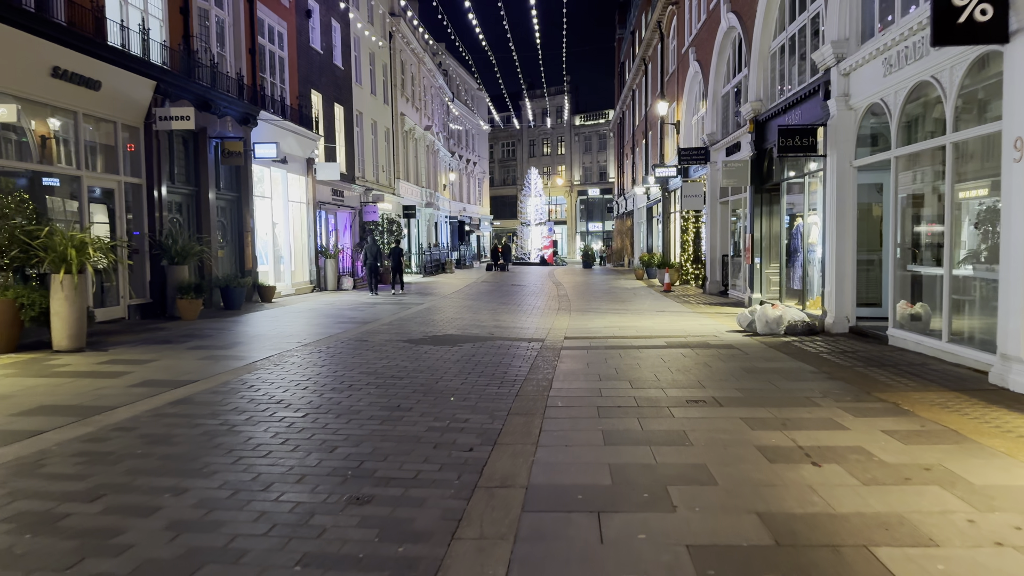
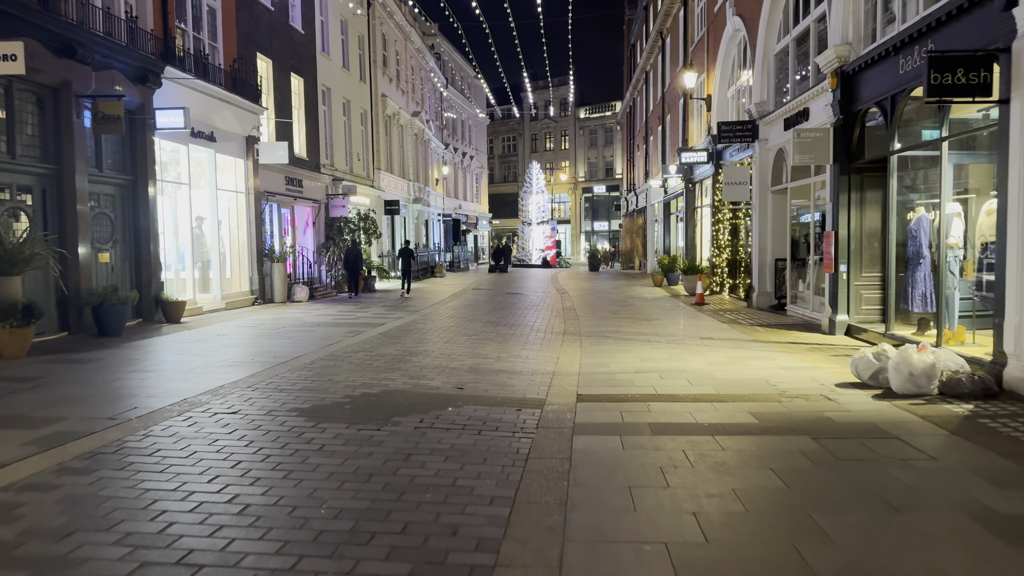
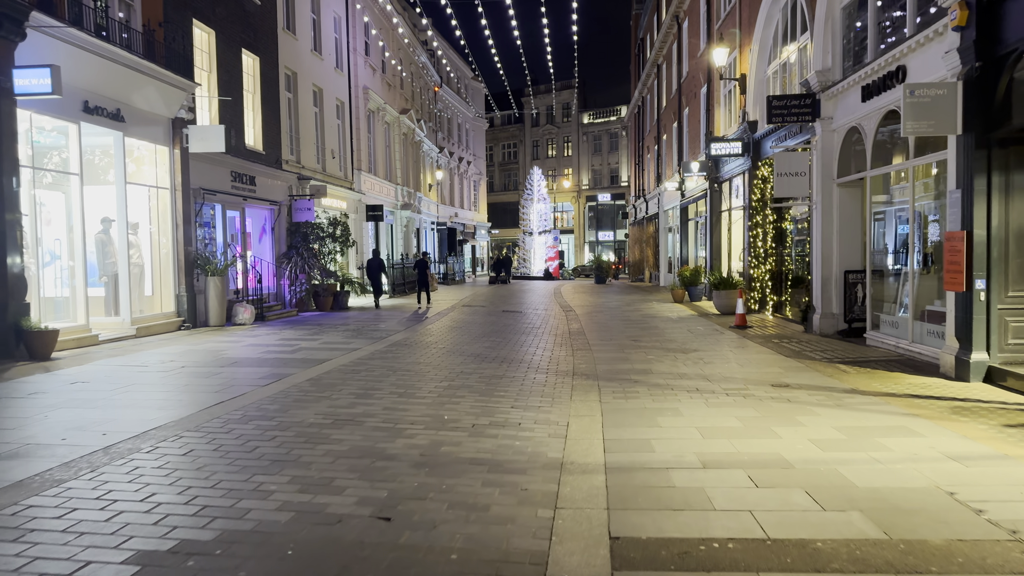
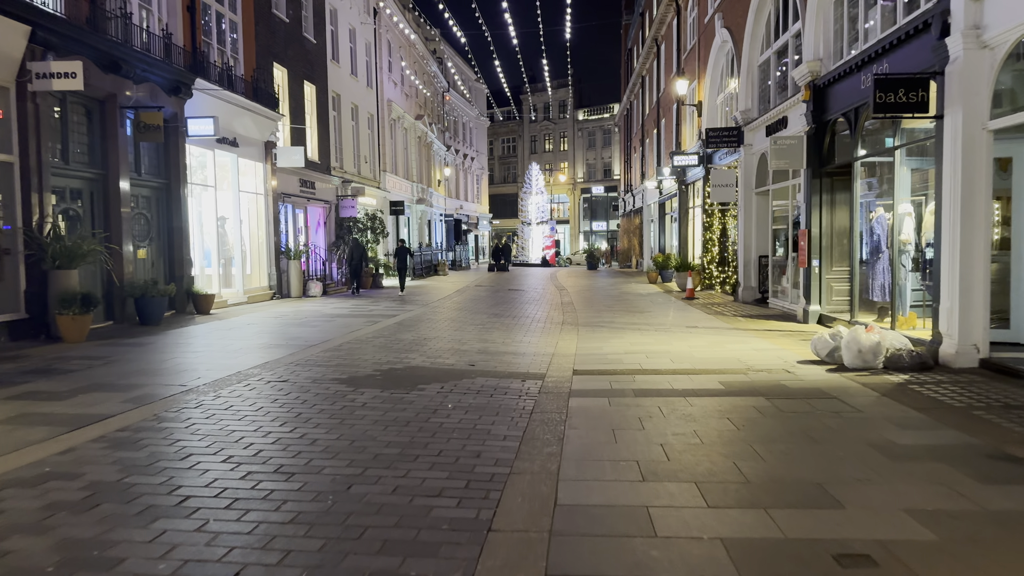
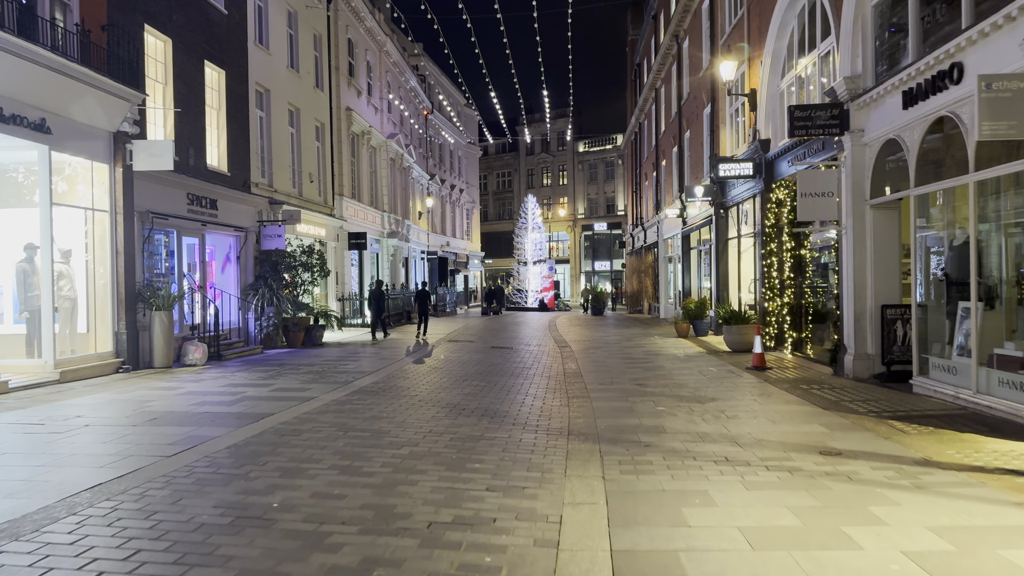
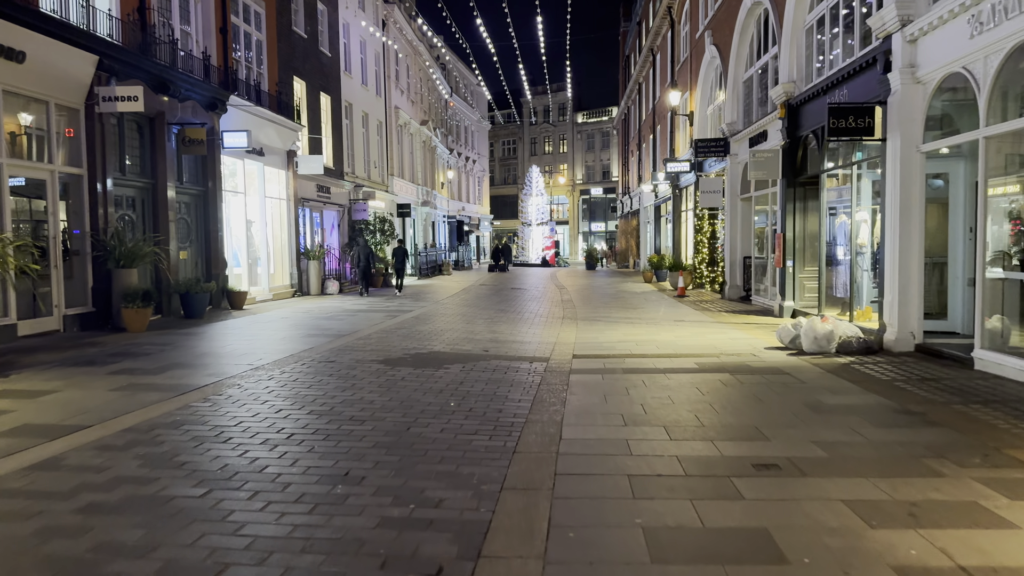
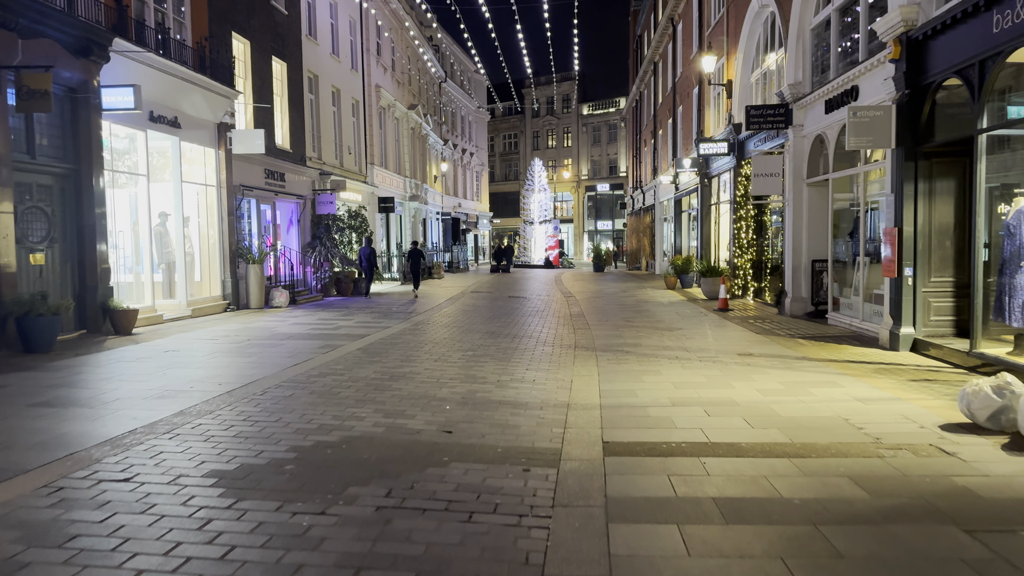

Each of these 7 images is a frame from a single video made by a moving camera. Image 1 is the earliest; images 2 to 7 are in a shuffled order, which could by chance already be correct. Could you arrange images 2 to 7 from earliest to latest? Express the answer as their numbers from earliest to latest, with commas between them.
6, 4, 2, 7, 3, 5
